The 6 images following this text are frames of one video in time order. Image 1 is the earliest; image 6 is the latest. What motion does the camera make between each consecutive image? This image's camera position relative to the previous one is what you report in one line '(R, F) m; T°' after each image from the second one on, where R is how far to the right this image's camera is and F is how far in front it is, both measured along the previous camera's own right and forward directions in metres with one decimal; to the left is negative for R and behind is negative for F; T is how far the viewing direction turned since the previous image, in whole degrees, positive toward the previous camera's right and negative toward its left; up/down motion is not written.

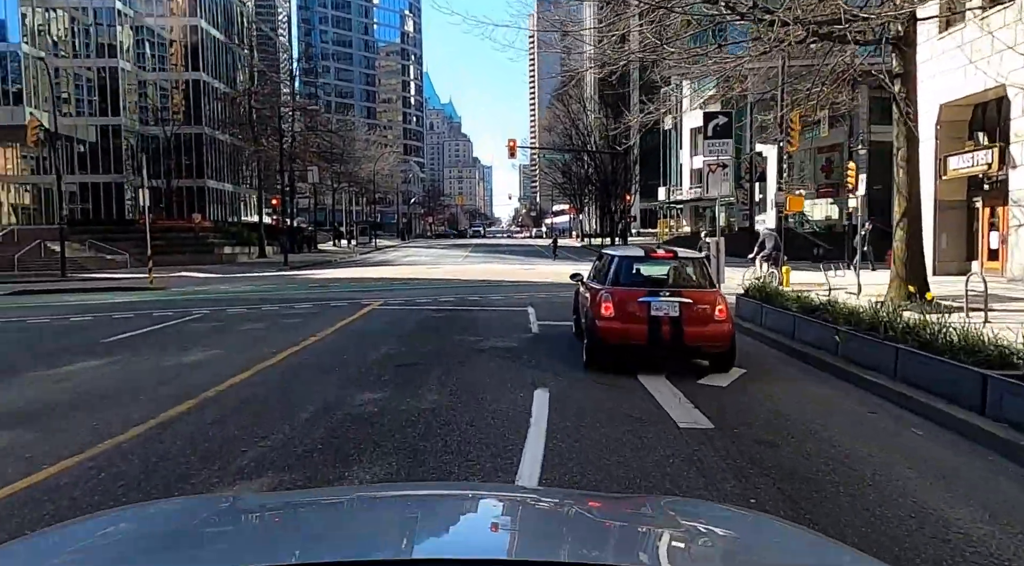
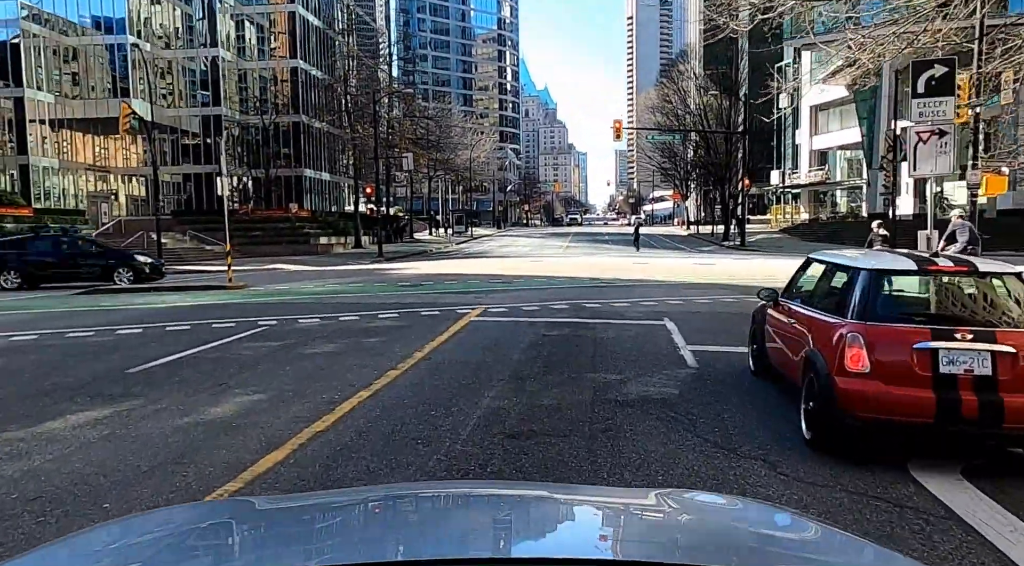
(-0.5, +3.0) m; -7°
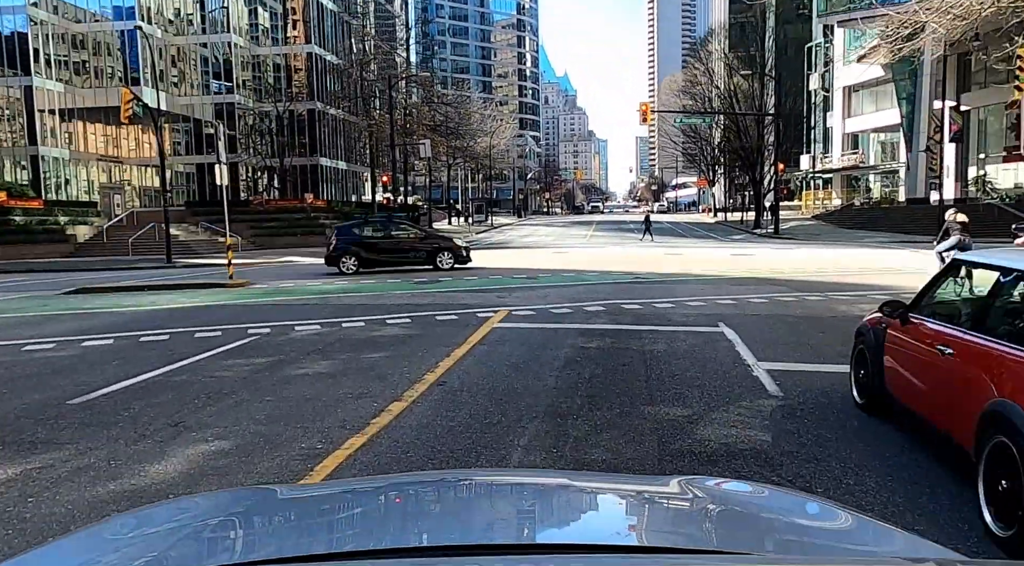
(-0.1, +1.7) m; -1°
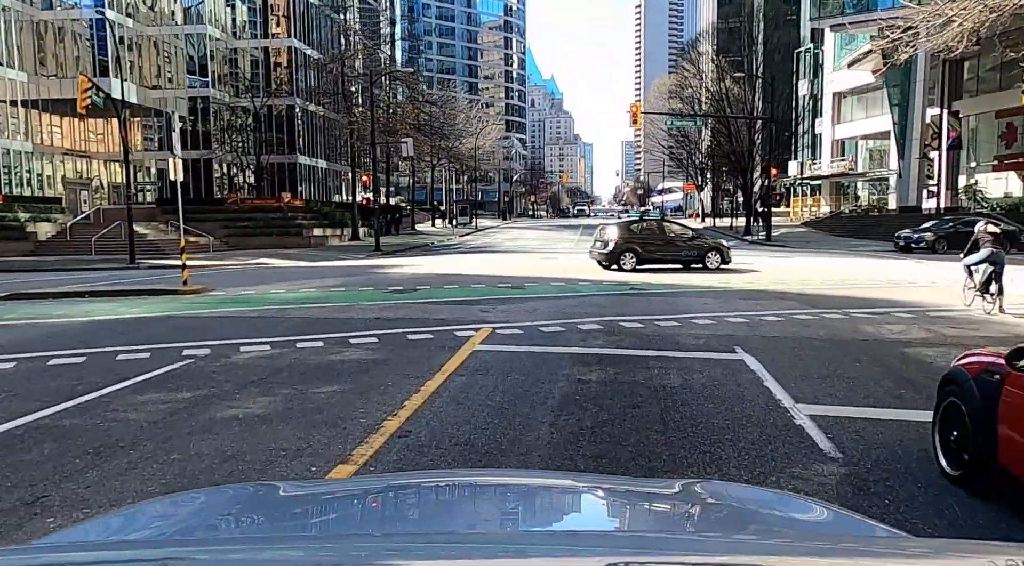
(0.0, +1.5) m; +1°
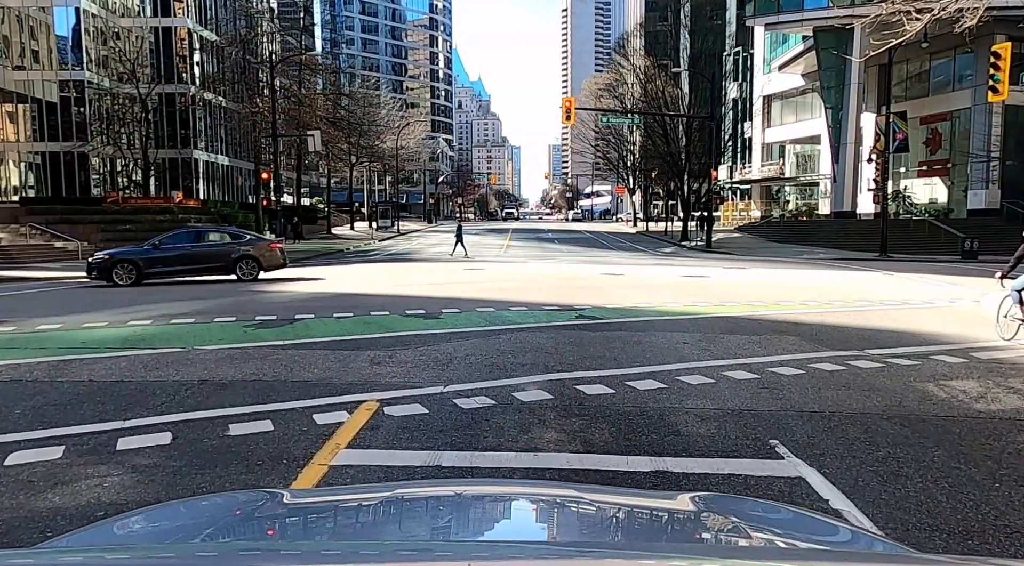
(+0.2, +3.9) m; +5°
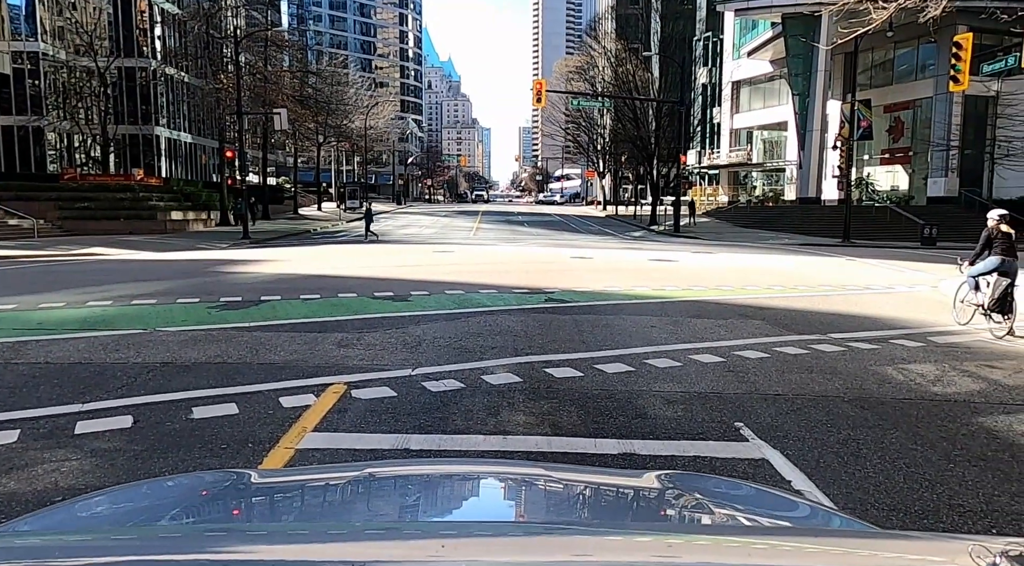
(0.0, 0.0) m; +2°
